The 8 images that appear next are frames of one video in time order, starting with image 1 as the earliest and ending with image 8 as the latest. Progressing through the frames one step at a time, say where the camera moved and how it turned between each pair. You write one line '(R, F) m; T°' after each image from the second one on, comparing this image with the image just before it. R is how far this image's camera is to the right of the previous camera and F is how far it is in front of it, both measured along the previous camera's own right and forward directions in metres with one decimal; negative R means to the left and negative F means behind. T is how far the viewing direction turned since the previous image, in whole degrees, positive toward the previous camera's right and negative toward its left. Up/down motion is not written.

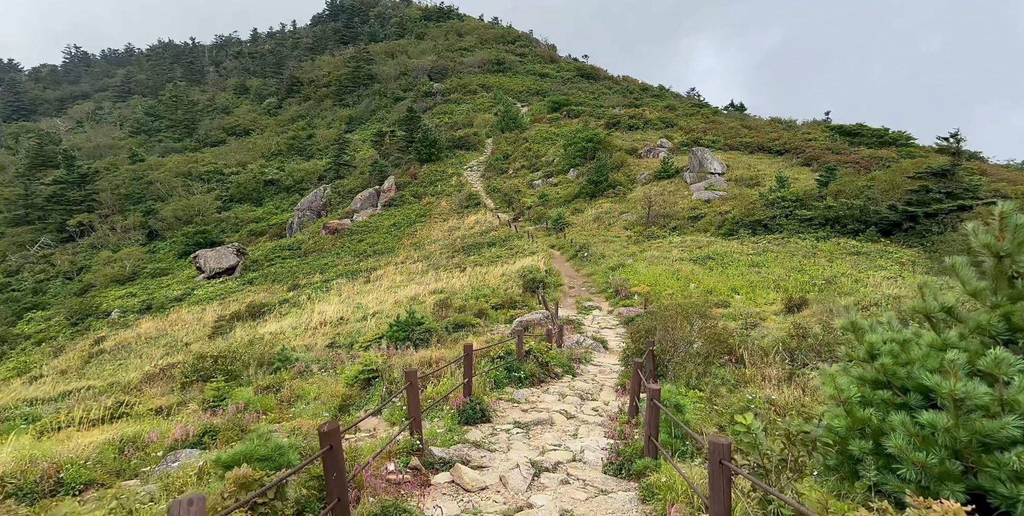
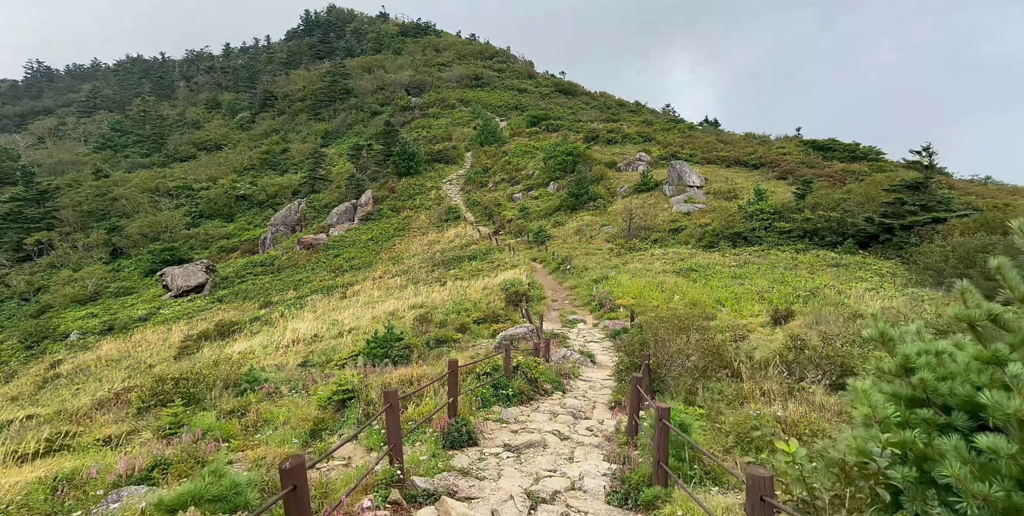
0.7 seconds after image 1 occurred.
(-0.1, +0.4) m; +2°
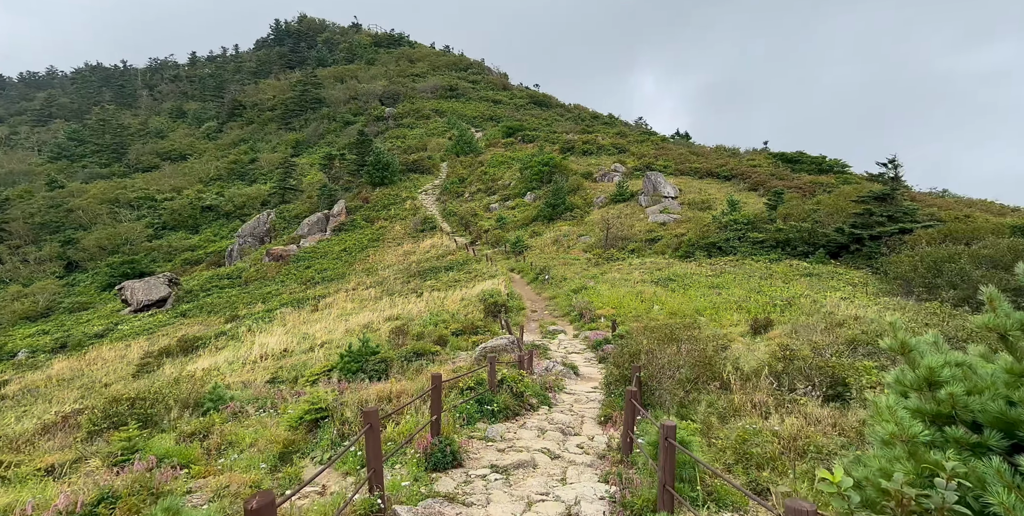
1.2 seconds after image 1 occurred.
(-0.1, +0.3) m; +3°
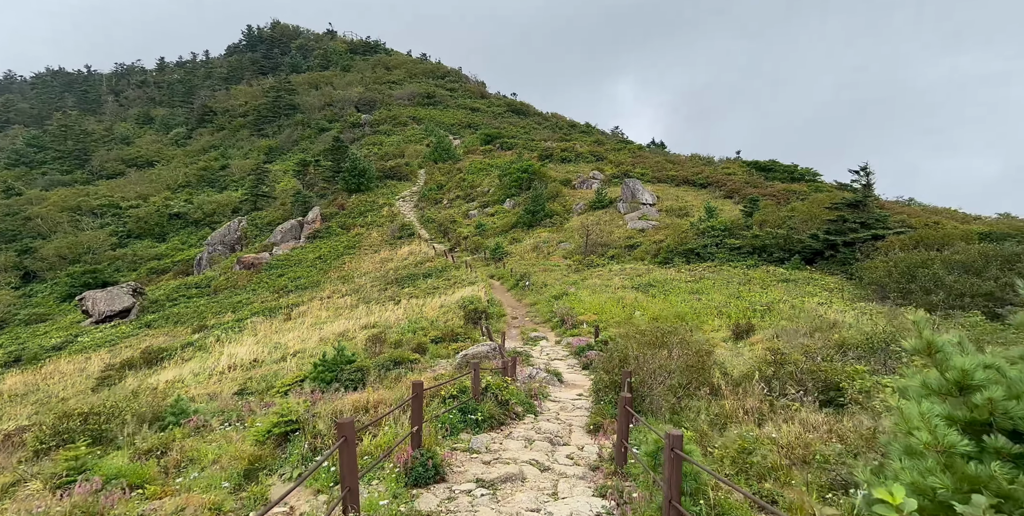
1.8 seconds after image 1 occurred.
(-0.1, +0.3) m; +2°
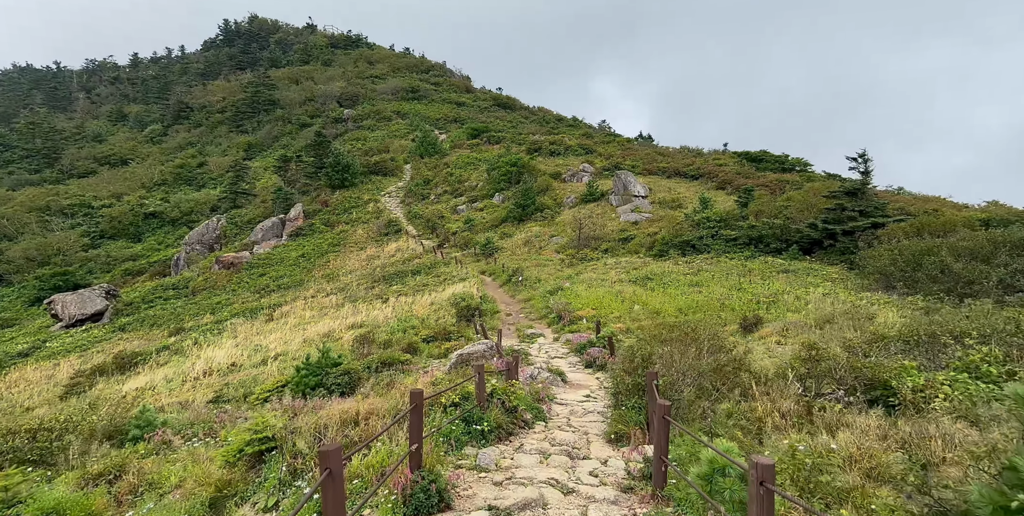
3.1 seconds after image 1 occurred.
(-0.2, +0.7) m; +2°
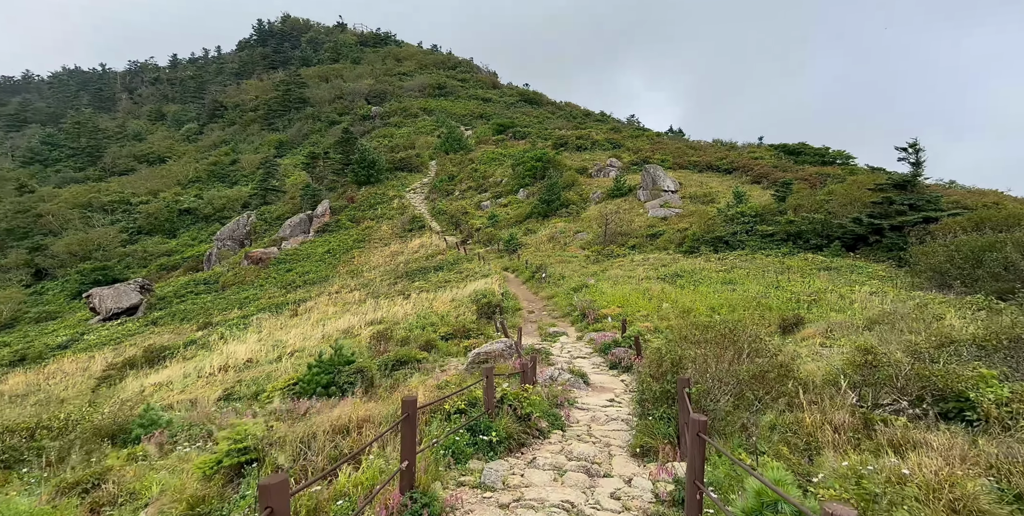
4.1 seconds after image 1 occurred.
(+0.1, +0.5) m; -3°
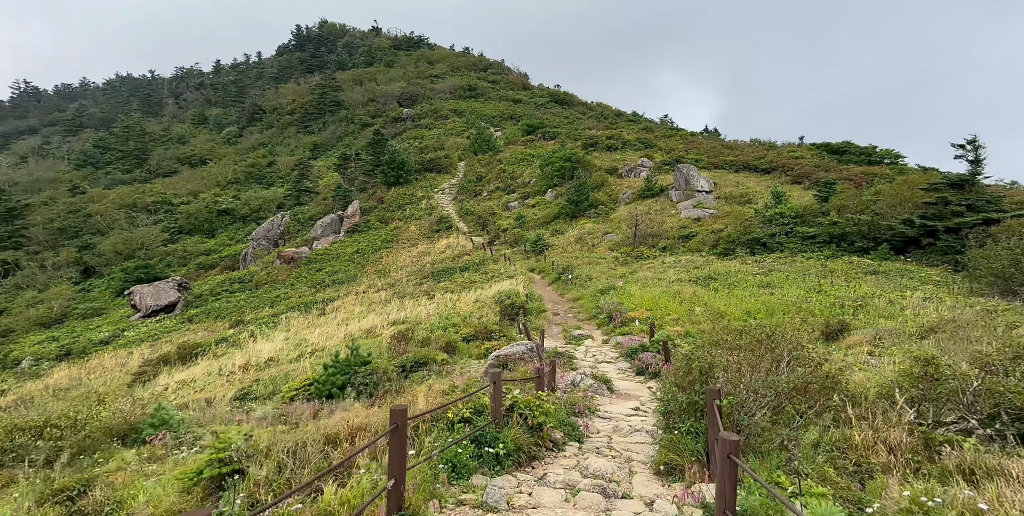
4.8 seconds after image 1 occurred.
(+0.2, +0.4) m; -3°
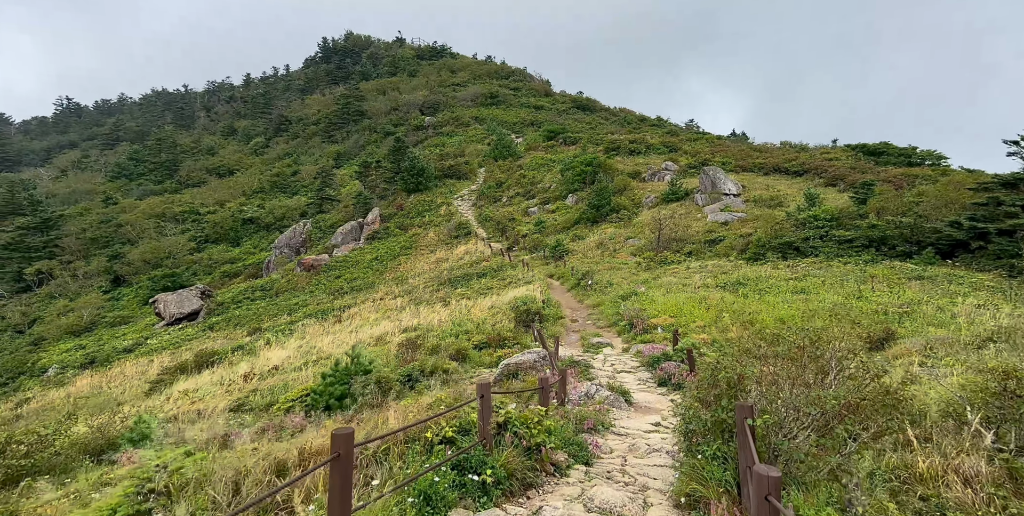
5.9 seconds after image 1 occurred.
(+0.2, +0.6) m; -3°
